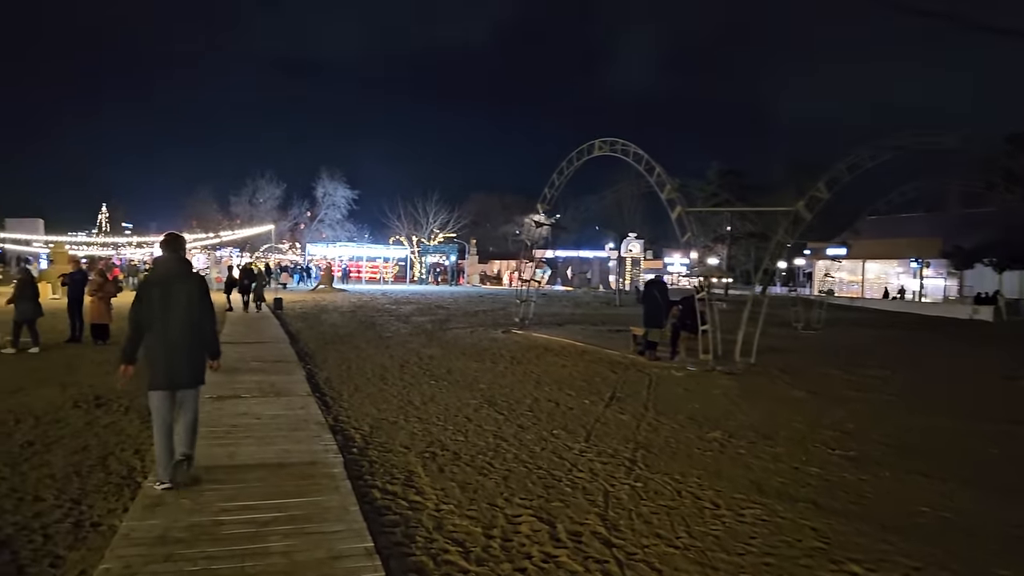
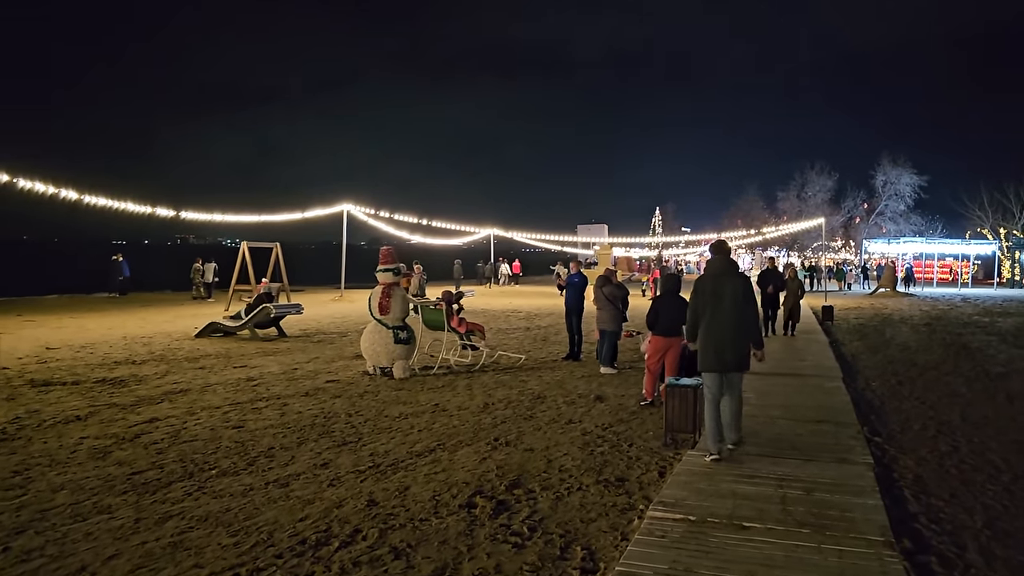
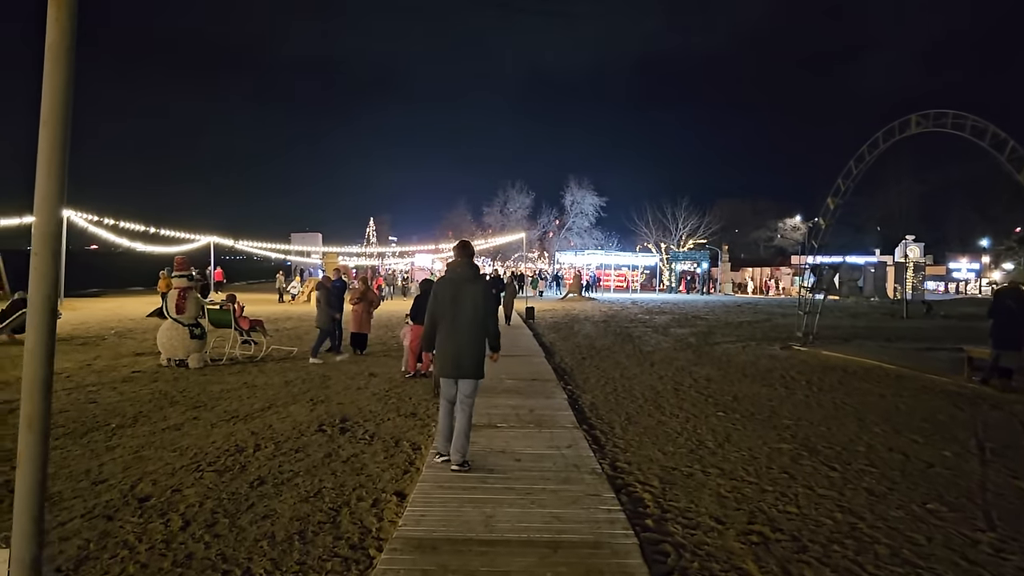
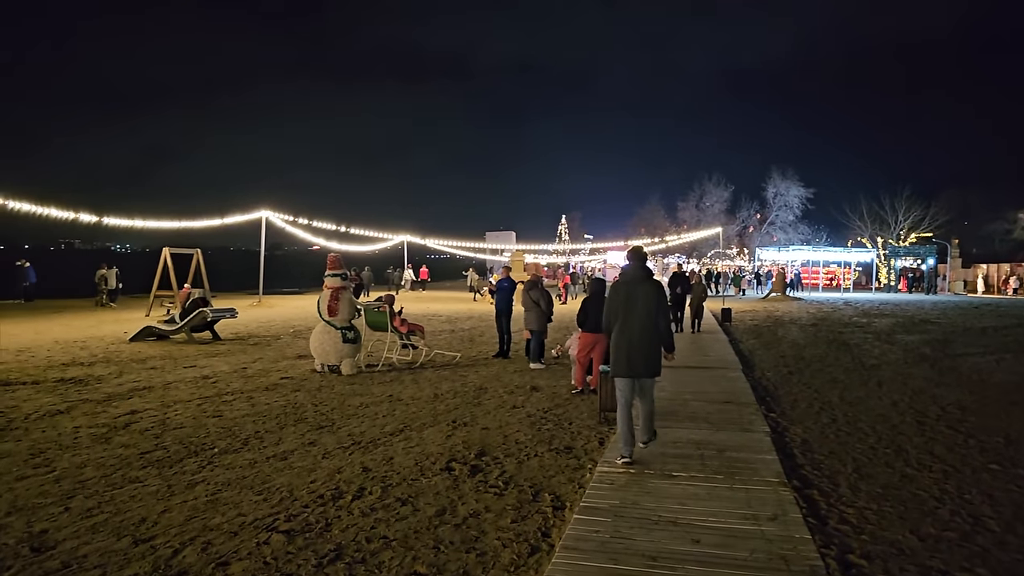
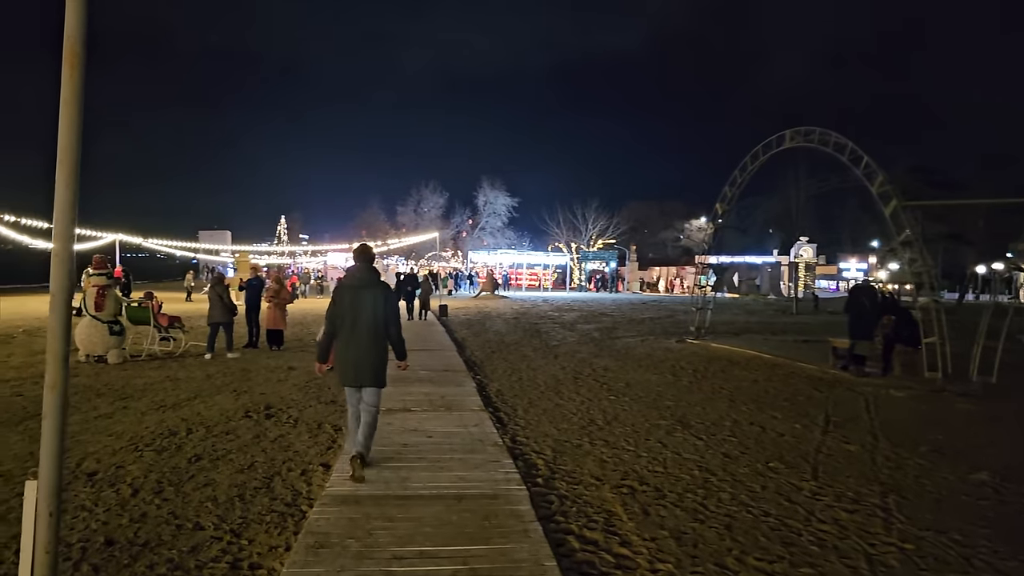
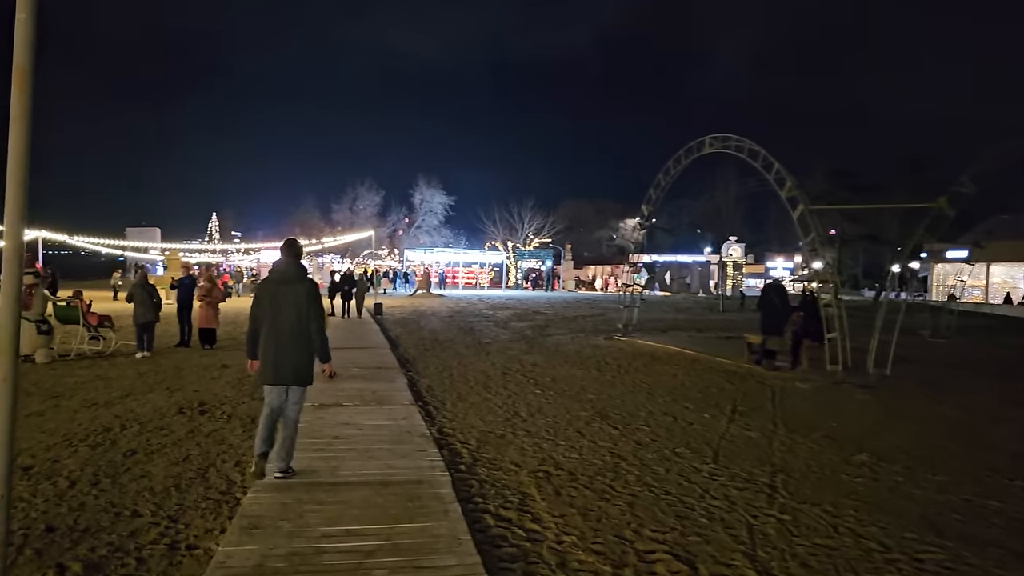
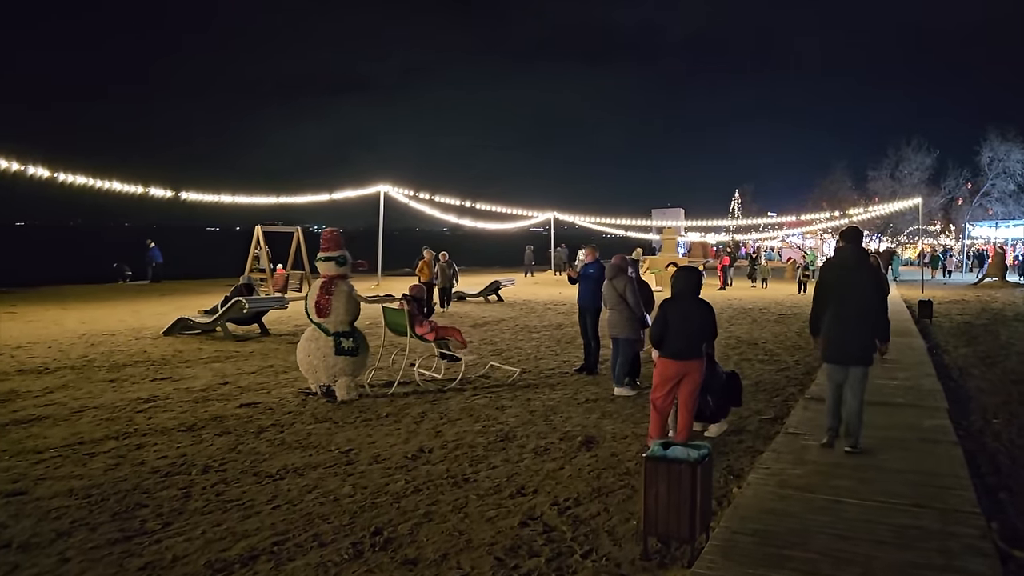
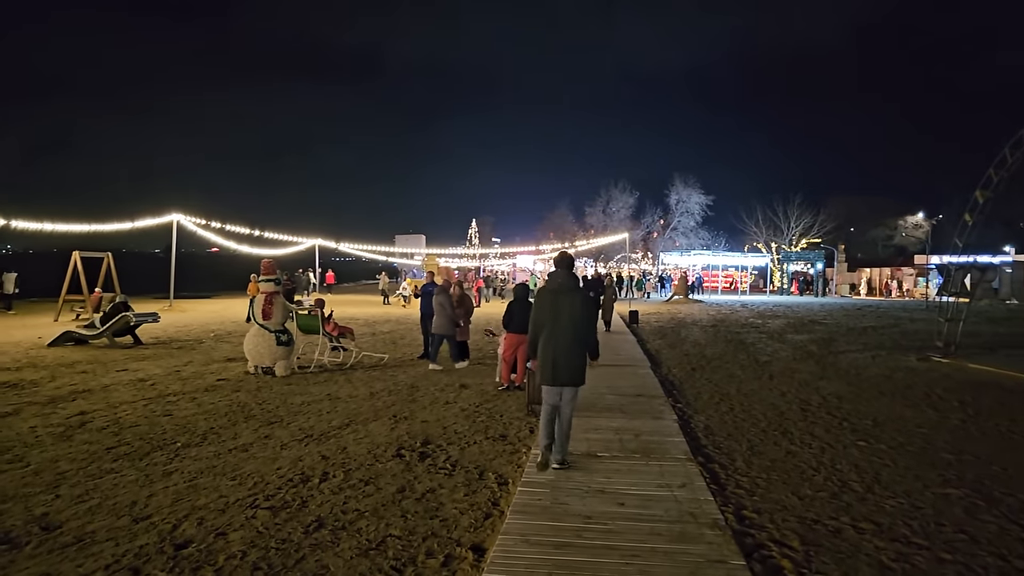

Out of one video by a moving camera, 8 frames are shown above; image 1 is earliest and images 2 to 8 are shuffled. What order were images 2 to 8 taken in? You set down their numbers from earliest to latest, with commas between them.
6, 5, 3, 8, 4, 2, 7
